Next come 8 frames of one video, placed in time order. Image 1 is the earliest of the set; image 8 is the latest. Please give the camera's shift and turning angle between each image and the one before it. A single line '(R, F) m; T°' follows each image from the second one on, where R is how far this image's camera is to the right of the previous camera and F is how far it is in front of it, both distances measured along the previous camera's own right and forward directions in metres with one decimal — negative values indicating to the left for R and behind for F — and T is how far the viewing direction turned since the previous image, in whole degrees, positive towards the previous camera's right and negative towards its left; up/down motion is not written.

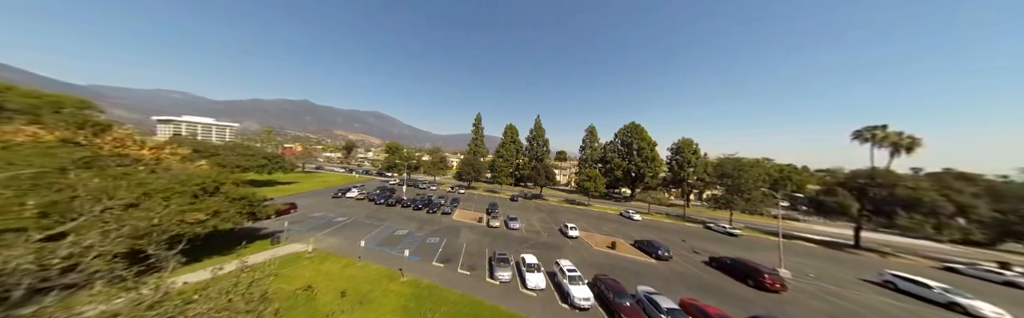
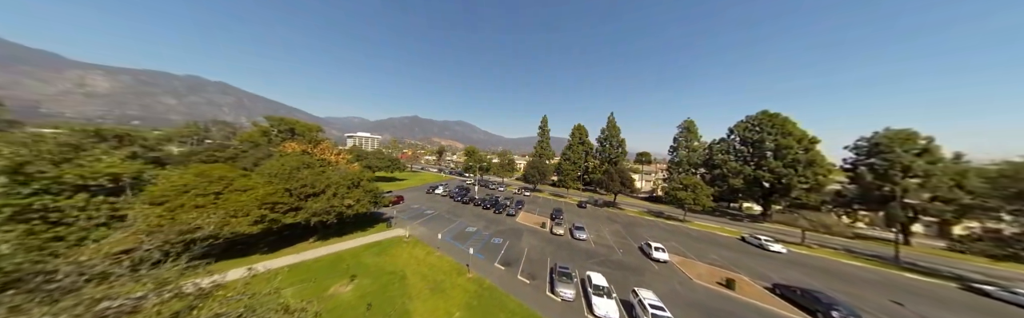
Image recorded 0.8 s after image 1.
(+0.4, +1.0) m; -20°
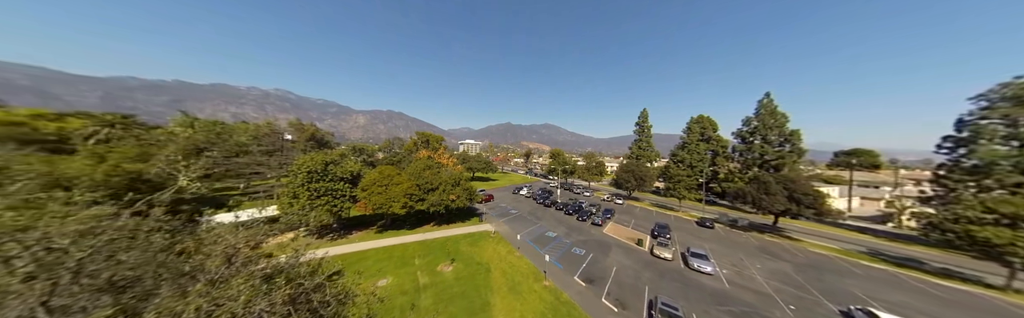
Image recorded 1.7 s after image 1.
(+0.5, +0.9) m; -25°
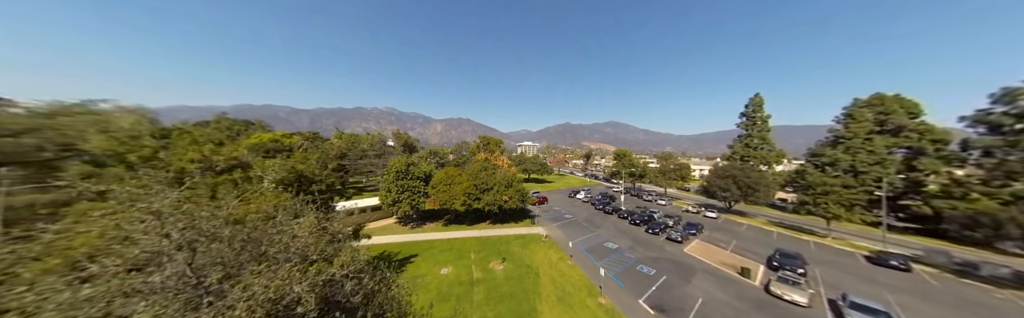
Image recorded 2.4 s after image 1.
(+0.6, +0.5) m; -17°
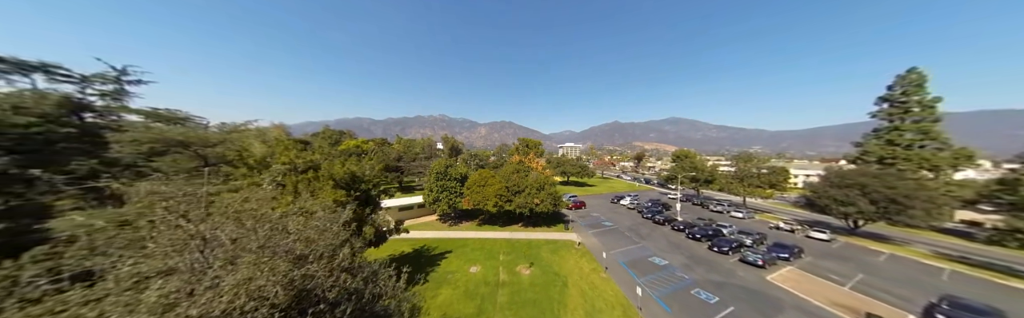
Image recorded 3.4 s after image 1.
(+1.2, +0.3) m; -12°
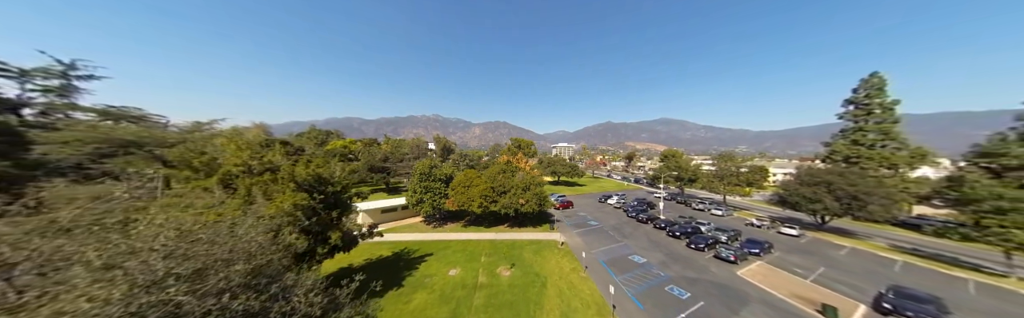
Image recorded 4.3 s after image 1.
(+1.2, +0.1) m; +2°
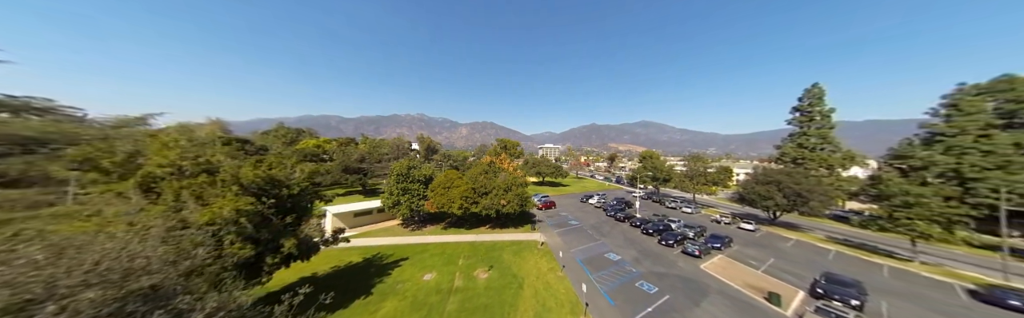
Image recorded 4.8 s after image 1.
(+0.7, +0.1) m; +4°
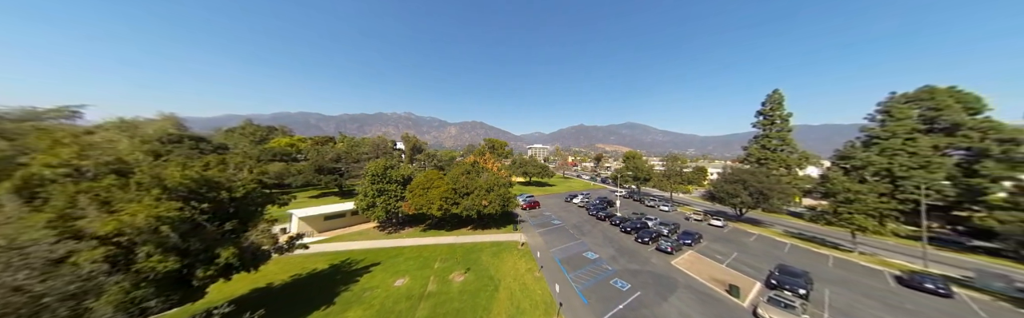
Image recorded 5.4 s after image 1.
(+1.0, +0.2) m; +3°
